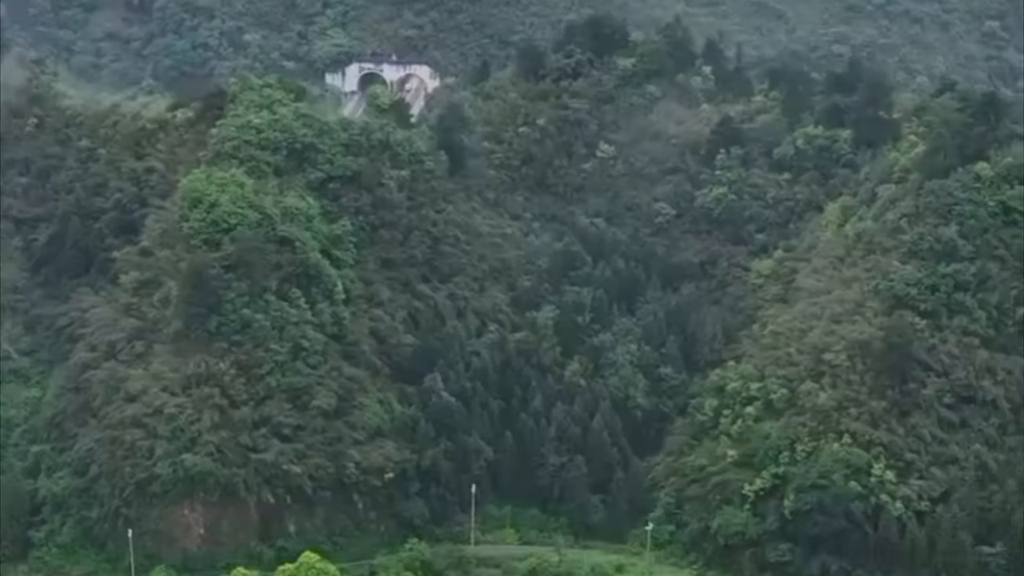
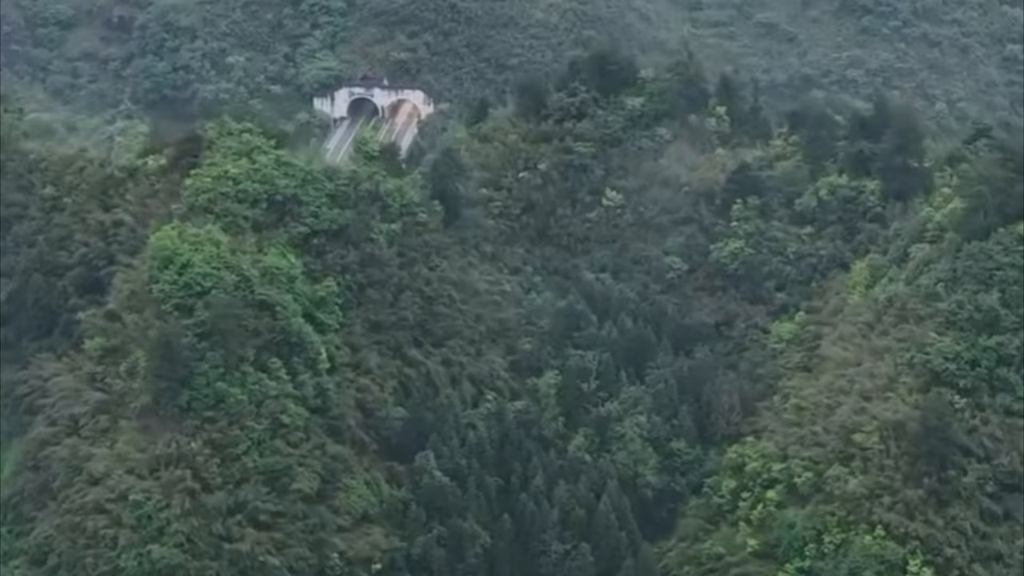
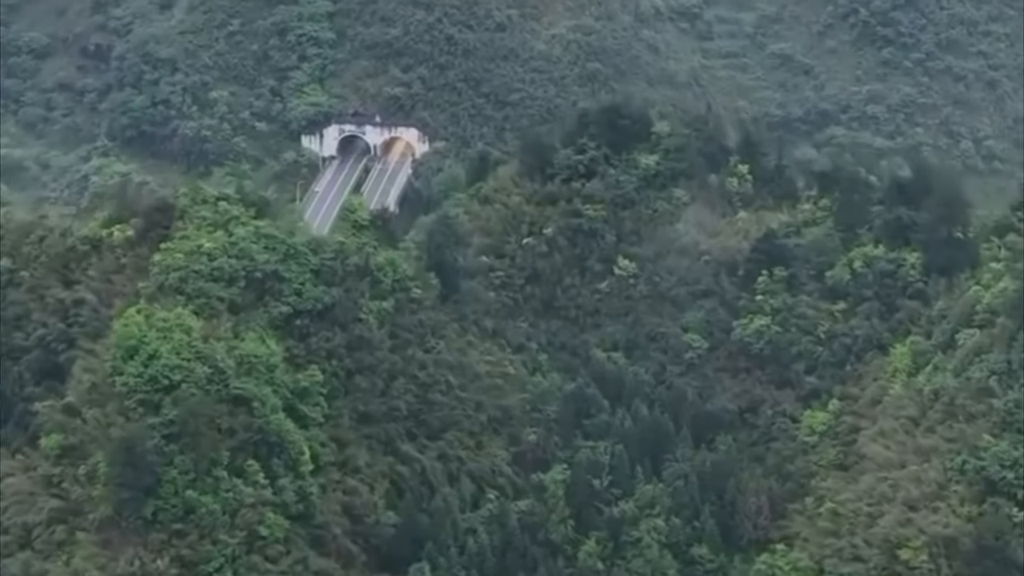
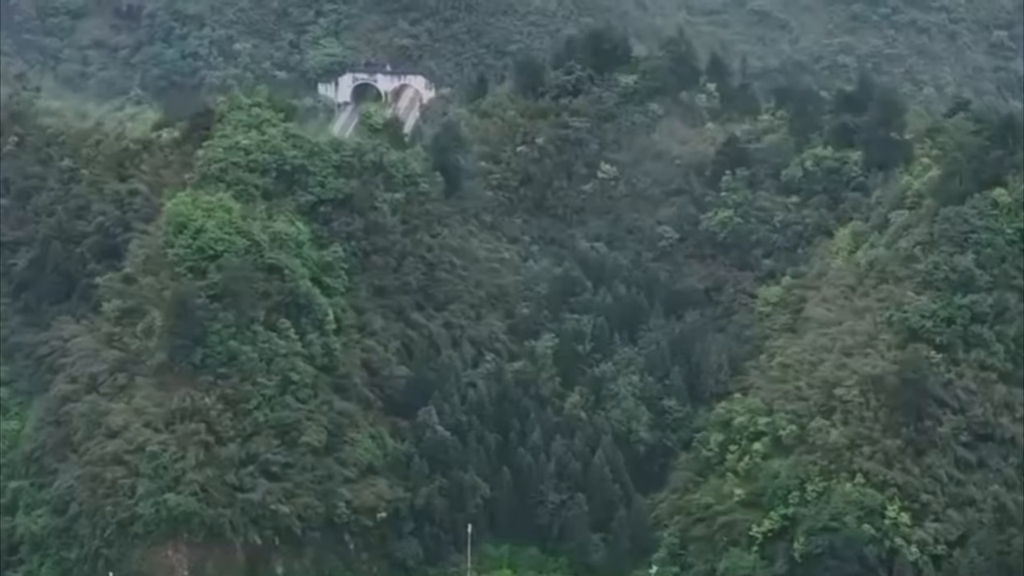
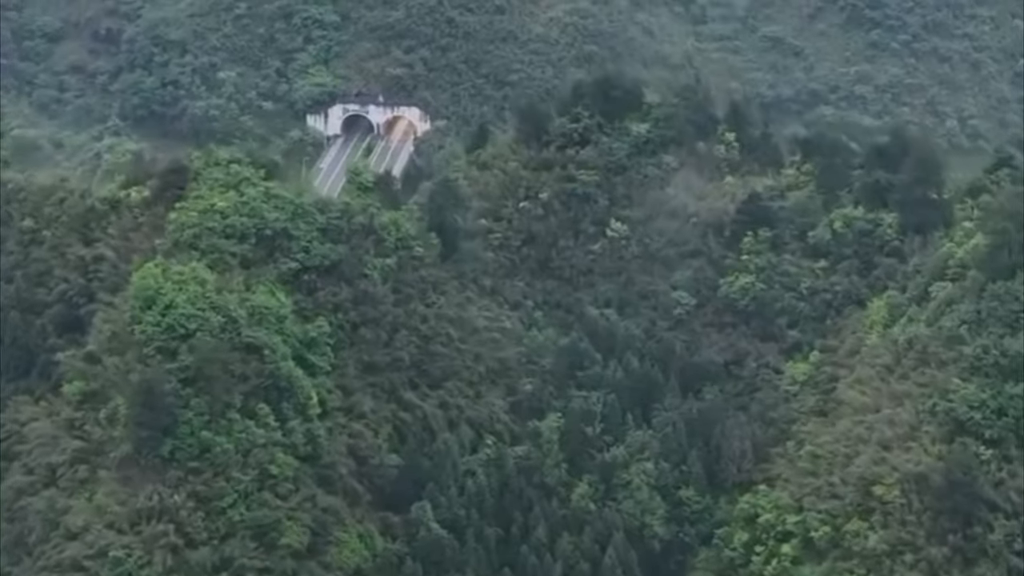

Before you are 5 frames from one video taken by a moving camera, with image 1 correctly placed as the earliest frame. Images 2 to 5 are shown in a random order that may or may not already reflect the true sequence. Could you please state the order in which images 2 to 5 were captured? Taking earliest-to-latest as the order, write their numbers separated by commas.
4, 2, 5, 3
